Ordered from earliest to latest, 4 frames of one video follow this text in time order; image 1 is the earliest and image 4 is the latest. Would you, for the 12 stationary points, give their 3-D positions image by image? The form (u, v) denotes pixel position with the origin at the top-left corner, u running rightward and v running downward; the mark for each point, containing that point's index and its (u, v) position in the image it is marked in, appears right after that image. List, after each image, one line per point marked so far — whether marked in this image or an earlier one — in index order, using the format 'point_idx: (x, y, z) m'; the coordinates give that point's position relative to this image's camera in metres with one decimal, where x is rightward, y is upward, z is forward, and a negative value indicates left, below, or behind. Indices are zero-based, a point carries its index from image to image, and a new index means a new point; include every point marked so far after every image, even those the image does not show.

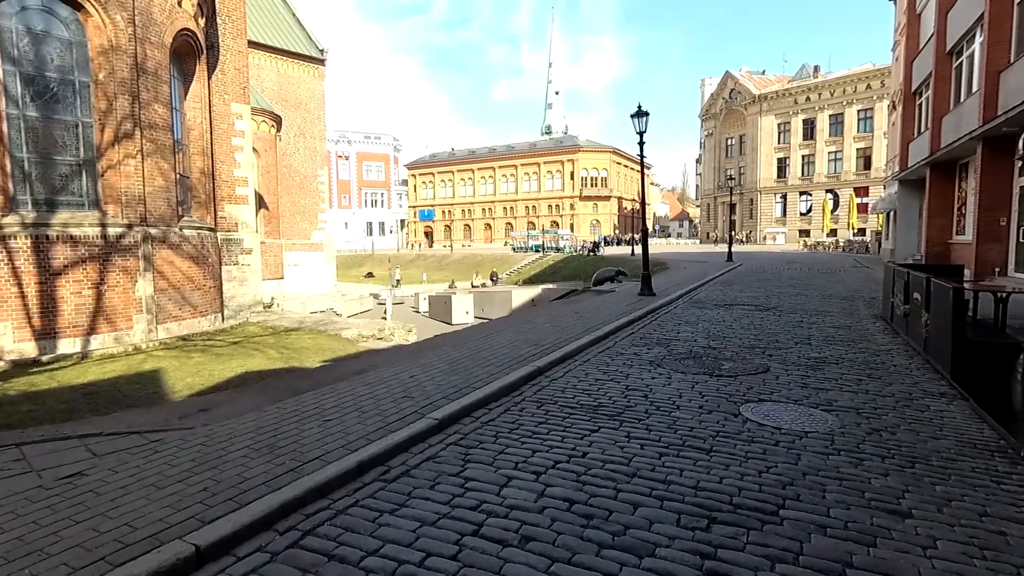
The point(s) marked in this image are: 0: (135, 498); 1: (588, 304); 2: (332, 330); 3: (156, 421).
0: (-1.7, -1.0, +2.6) m
1: (+1.5, -0.3, +11.0) m
2: (-4.9, -1.2, +15.4) m
3: (-2.4, -0.9, +3.8) m
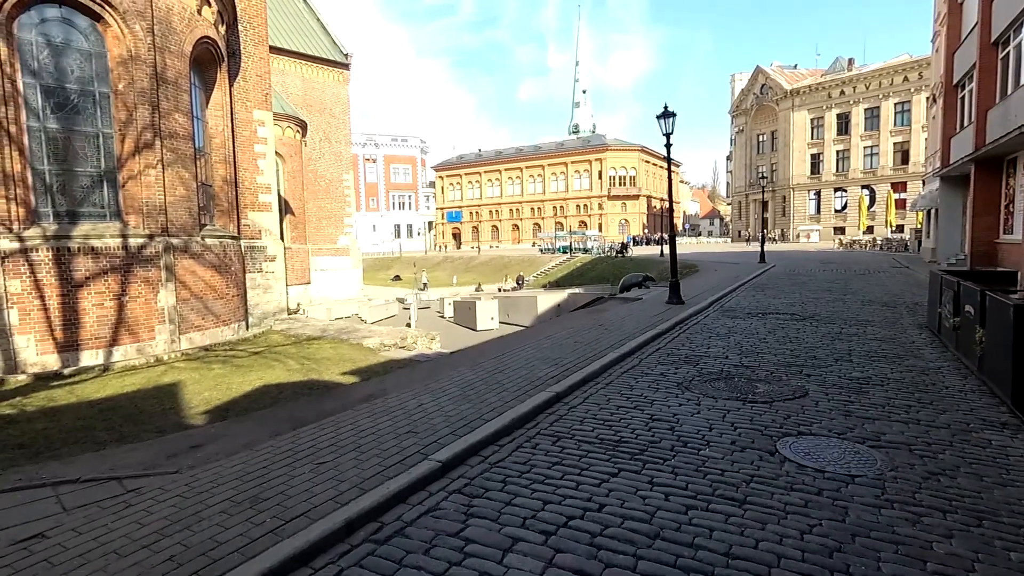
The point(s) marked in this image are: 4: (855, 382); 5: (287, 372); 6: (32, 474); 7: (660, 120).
0: (-1.7, -1.2, +2.3) m
1: (+1.9, -0.5, +10.5) m
2: (-4.2, -1.4, +15.2) m
3: (-2.4, -1.1, +3.6) m
4: (+3.5, -1.0, +5.8) m
5: (-4.5, -1.7, +11.2) m
6: (-2.8, -1.1, +3.3) m
7: (+3.0, +3.4, +11.4) m
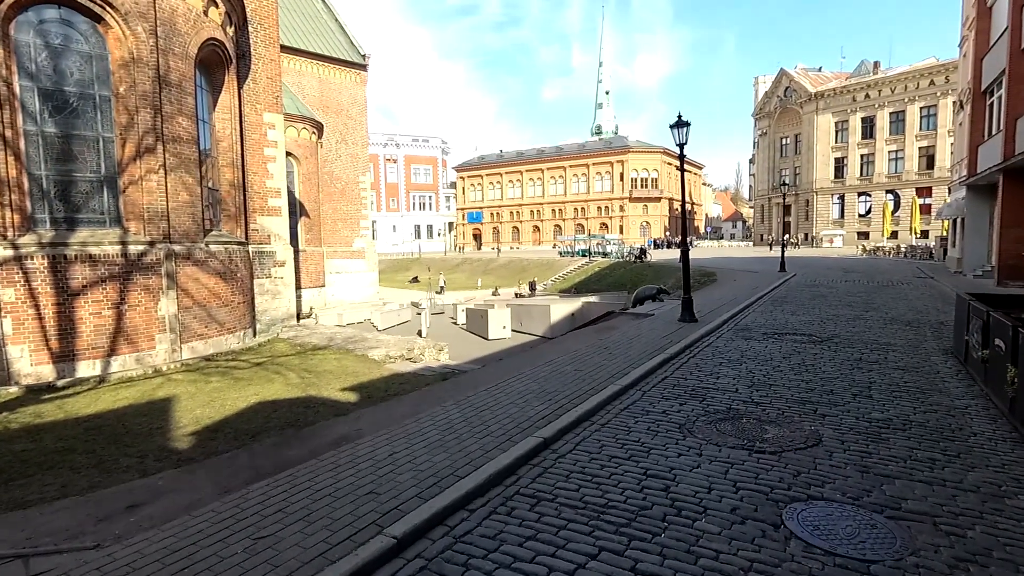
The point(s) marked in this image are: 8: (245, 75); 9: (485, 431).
0: (-2.0, -1.4, +1.9) m
1: (+1.9, -0.8, +10.0) m
2: (-4.0, -1.6, +14.9) m
3: (-2.5, -1.4, +3.2) m
4: (+3.4, -1.3, +5.3) m
5: (-4.4, -1.9, +10.9) m
6: (-3.0, -1.4, +3.0) m
7: (+3.1, +3.1, +10.9) m
8: (-8.0, +6.3, +16.9) m
9: (-0.2, -1.2, +4.8) m
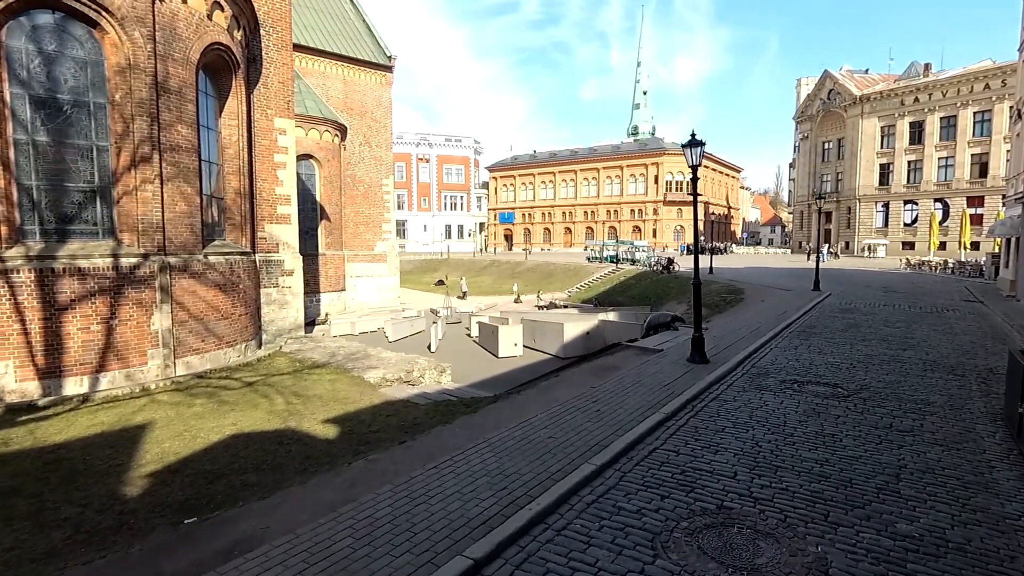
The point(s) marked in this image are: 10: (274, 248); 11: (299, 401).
0: (-2.6, -1.9, +1.2) m
1: (+1.8, -1.4, +9.0) m
2: (-3.9, -2.1, +14.3) m
3: (-3.1, -1.9, +2.5) m
4: (+3.0, -1.9, +4.2) m
5: (-4.5, -2.3, +10.3) m
6: (-3.6, -1.9, +2.3) m
7: (+3.1, +2.4, +9.8) m
8: (-7.6, +6.0, +16.5) m
9: (-0.7, -1.8, +3.9) m
10: (-7.5, +1.1, +17.5) m
11: (-4.3, -2.3, +11.2) m
